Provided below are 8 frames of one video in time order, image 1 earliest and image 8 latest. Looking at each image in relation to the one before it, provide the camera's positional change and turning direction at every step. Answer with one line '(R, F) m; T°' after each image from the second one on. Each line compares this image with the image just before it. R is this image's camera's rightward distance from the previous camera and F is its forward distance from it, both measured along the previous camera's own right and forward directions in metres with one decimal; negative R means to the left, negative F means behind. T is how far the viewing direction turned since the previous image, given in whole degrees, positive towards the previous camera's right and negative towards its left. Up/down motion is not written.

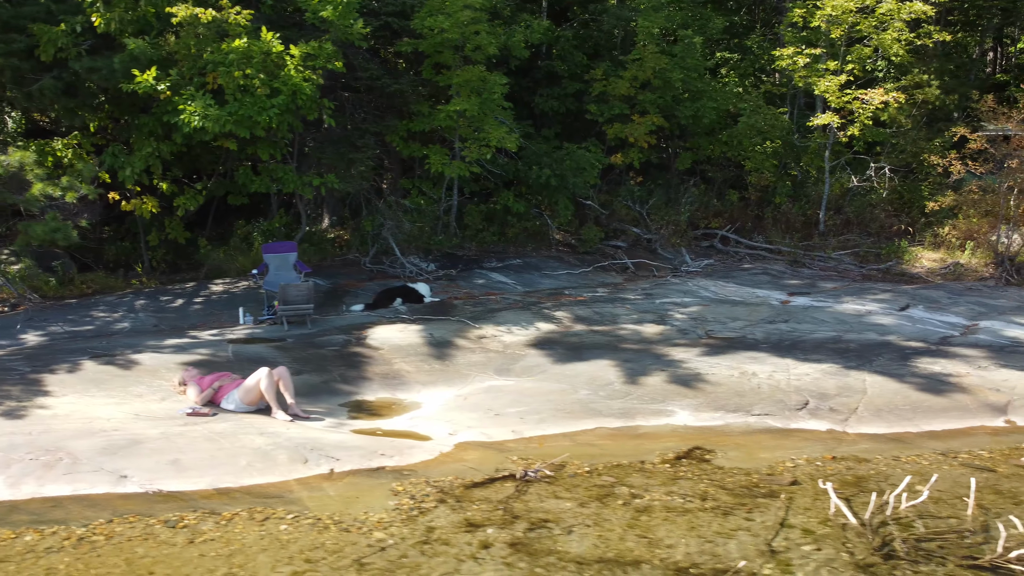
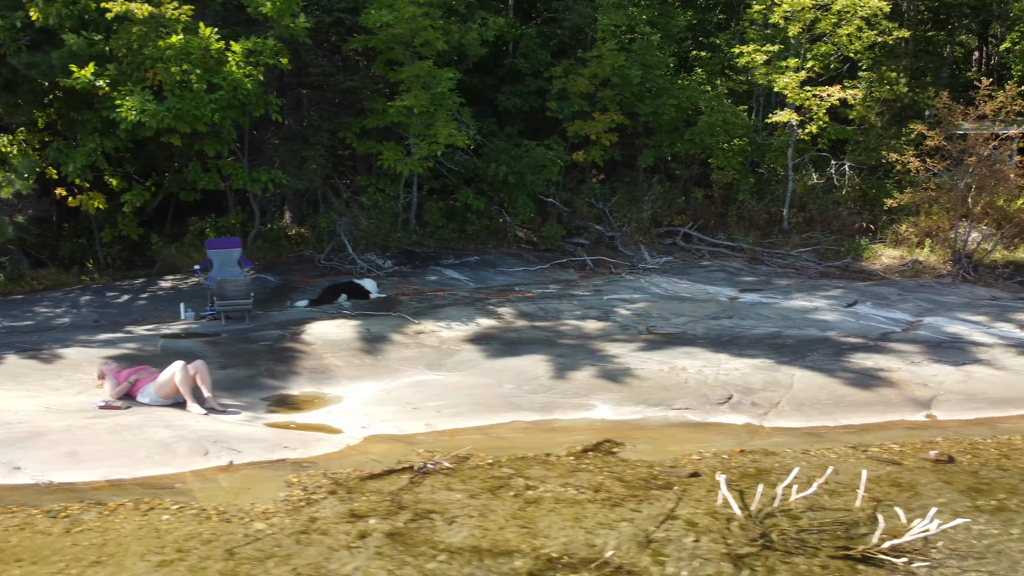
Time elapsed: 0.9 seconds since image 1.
(+0.7, 0.0) m; 0°
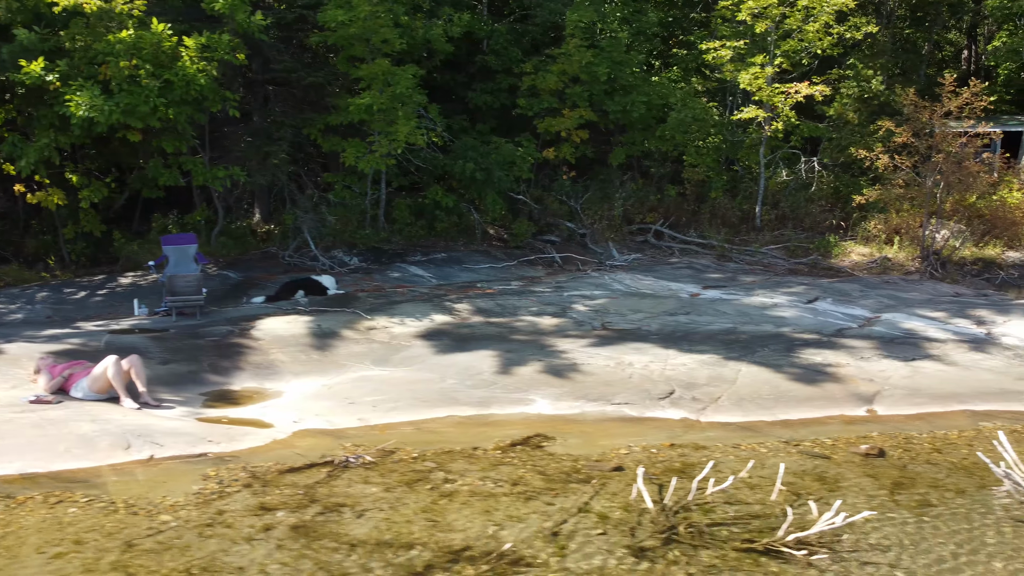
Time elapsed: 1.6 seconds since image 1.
(+0.5, 0.0) m; 0°
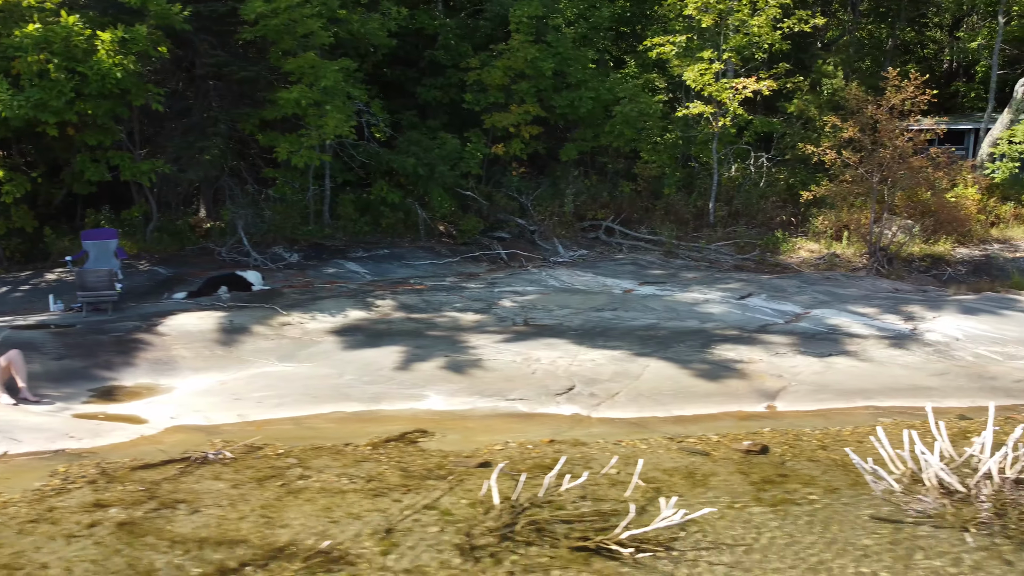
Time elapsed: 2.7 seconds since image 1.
(+0.9, +0.1) m; 0°
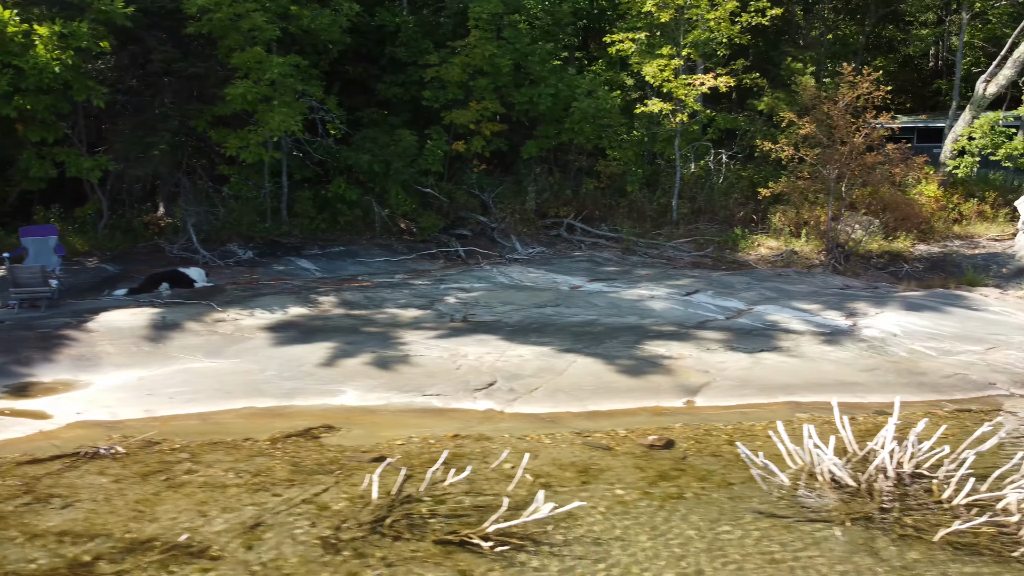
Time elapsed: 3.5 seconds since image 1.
(+0.7, 0.0) m; 0°
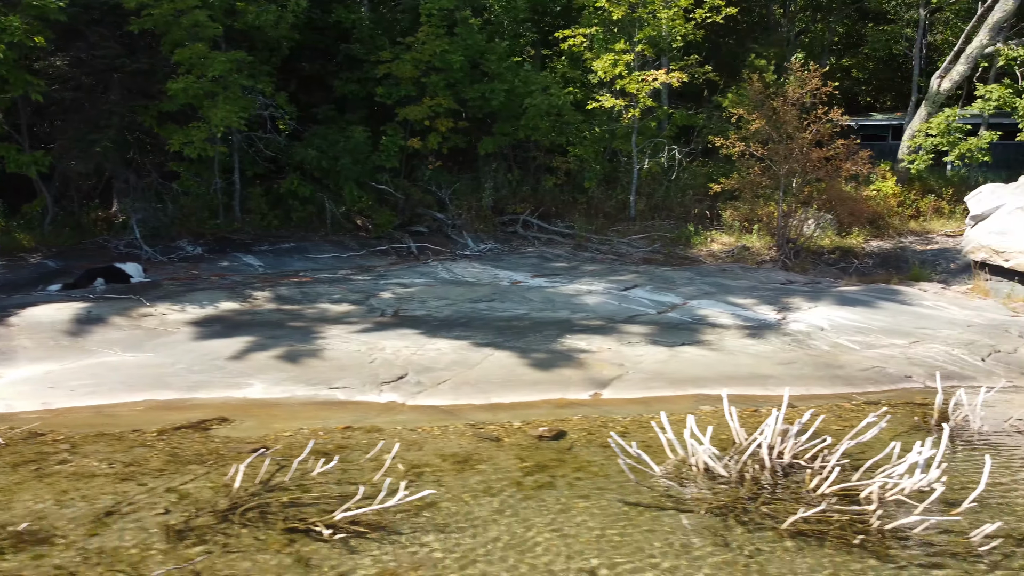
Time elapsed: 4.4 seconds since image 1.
(+0.8, 0.0) m; 0°
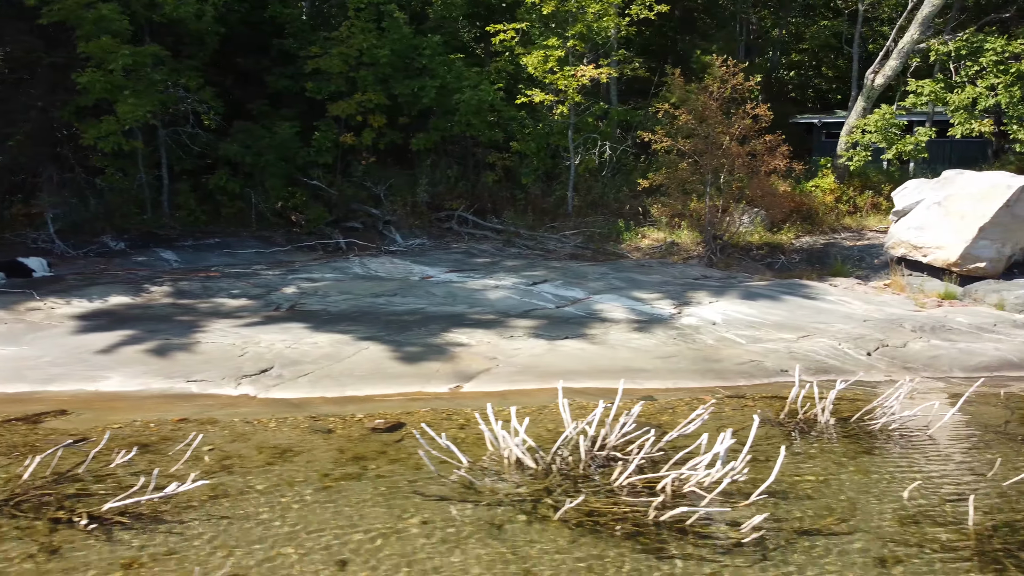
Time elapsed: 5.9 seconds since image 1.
(+1.2, +0.1) m; 0°
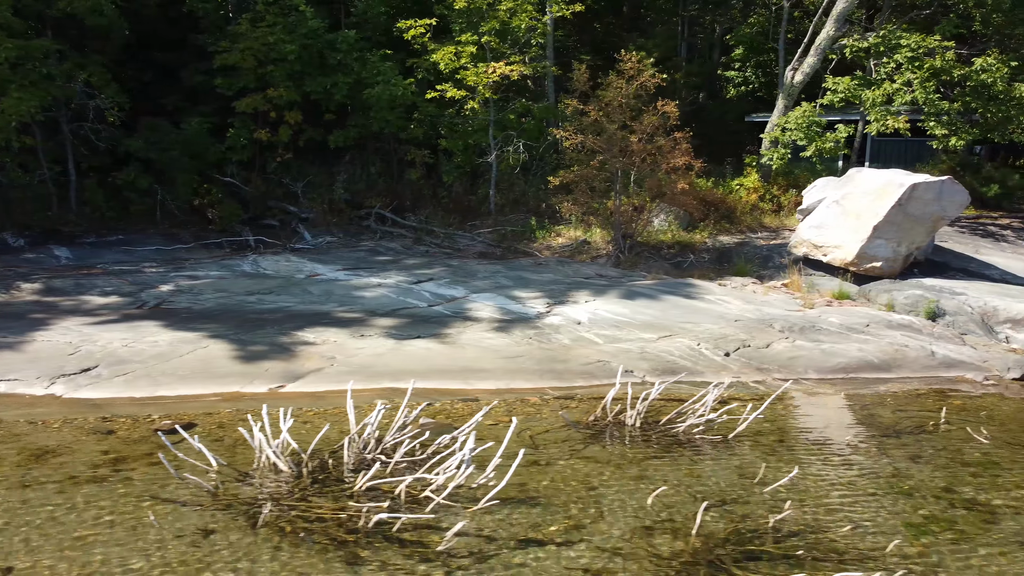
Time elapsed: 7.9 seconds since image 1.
(+1.4, +0.2) m; 0°
